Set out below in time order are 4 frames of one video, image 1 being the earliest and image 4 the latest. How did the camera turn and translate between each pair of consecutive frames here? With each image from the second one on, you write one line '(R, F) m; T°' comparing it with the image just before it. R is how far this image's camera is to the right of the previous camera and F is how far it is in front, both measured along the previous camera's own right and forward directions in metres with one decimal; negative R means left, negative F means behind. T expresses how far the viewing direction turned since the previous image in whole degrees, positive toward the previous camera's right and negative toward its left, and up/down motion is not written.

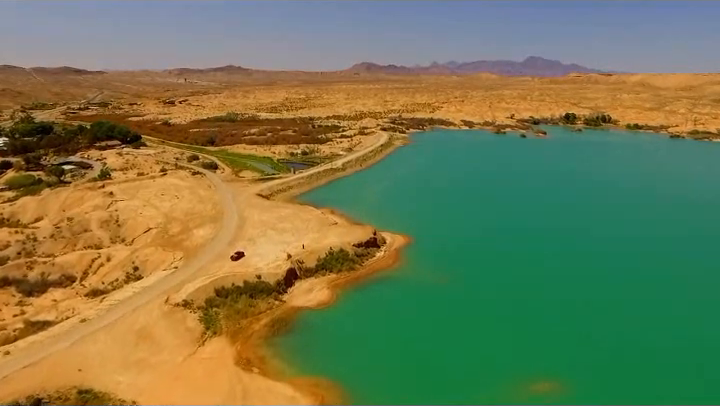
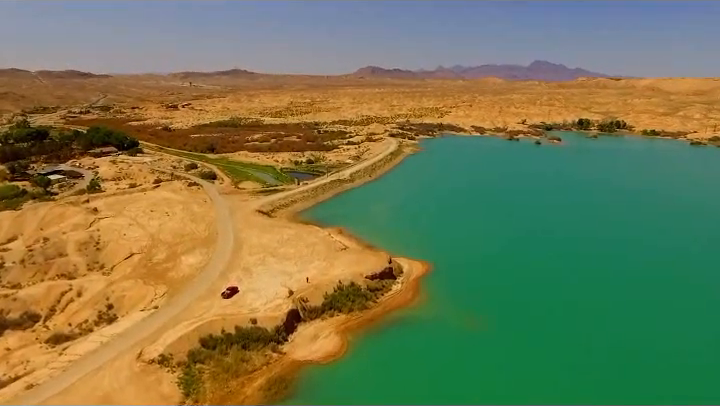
(-0.5, +3.8) m; -1°
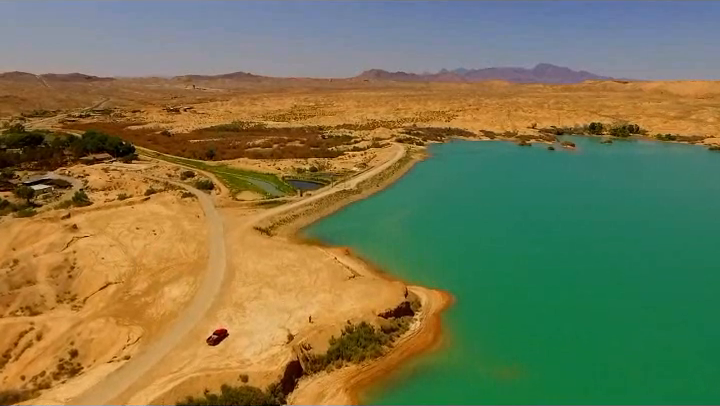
(-0.4, +3.5) m; 0°
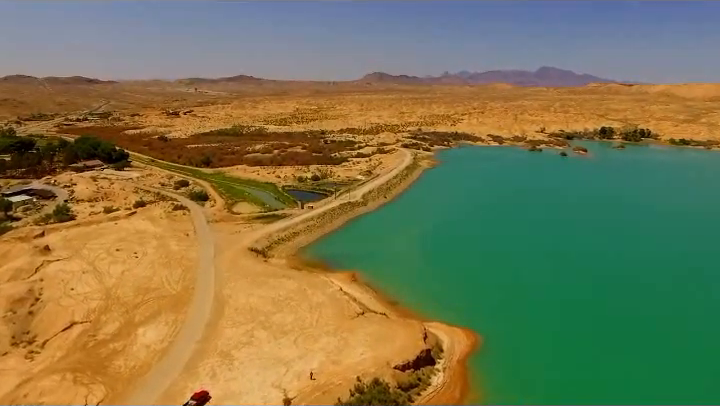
(-0.4, +3.4) m; 0°
